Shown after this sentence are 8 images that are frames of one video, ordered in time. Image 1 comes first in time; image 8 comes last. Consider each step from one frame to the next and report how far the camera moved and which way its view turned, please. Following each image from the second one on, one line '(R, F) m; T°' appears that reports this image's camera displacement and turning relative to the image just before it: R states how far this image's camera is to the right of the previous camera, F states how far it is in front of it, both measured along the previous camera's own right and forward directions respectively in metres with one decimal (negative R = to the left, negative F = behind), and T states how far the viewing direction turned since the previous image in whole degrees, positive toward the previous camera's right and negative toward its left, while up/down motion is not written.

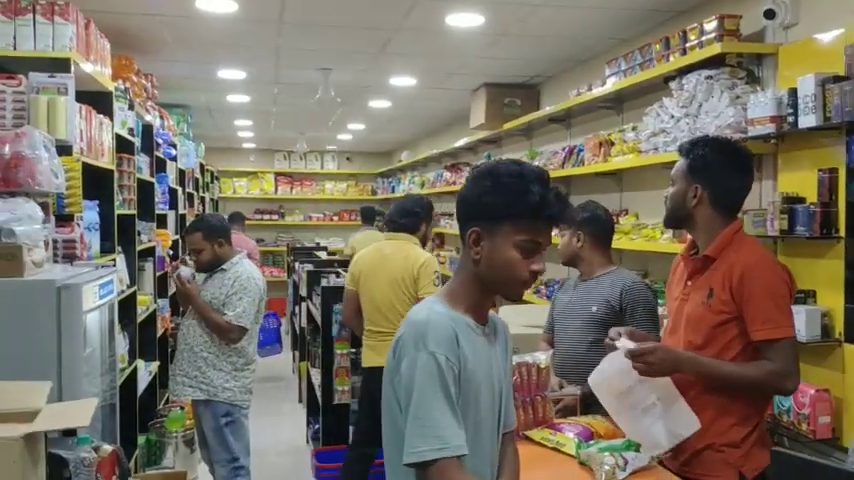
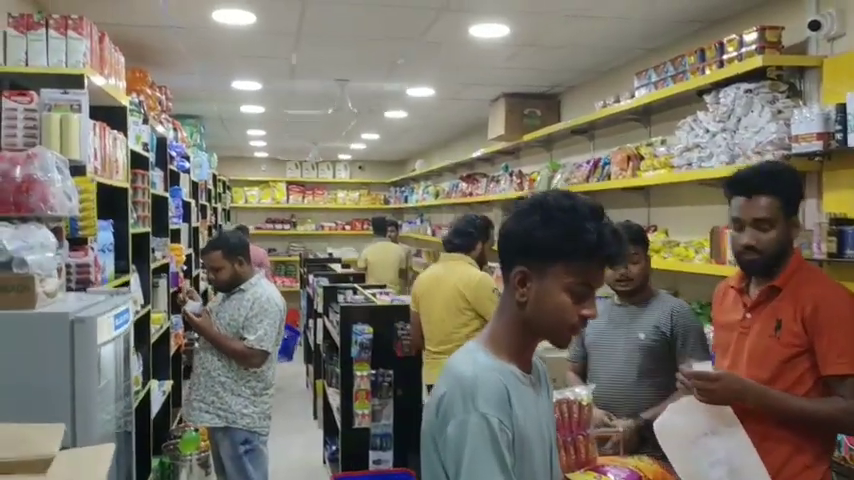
(-0.1, +0.1) m; -1°
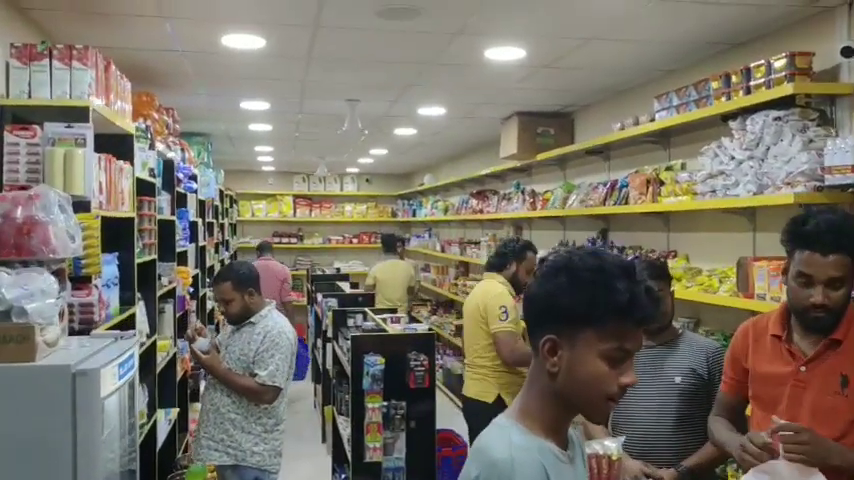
(0.0, +0.1) m; 0°
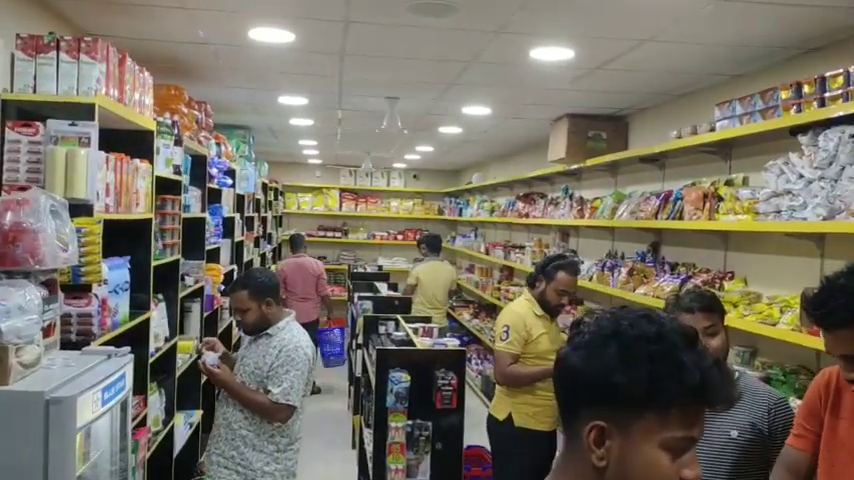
(+0.1, +0.2) m; -4°
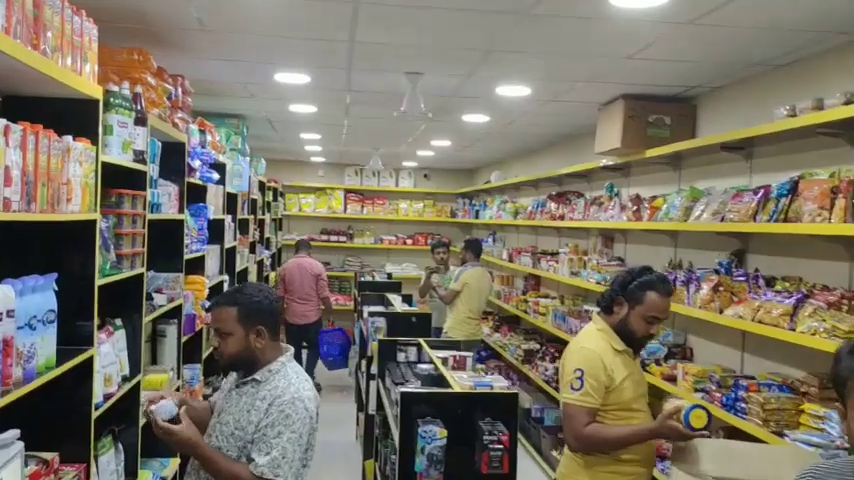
(-0.1, +0.9) m; 0°
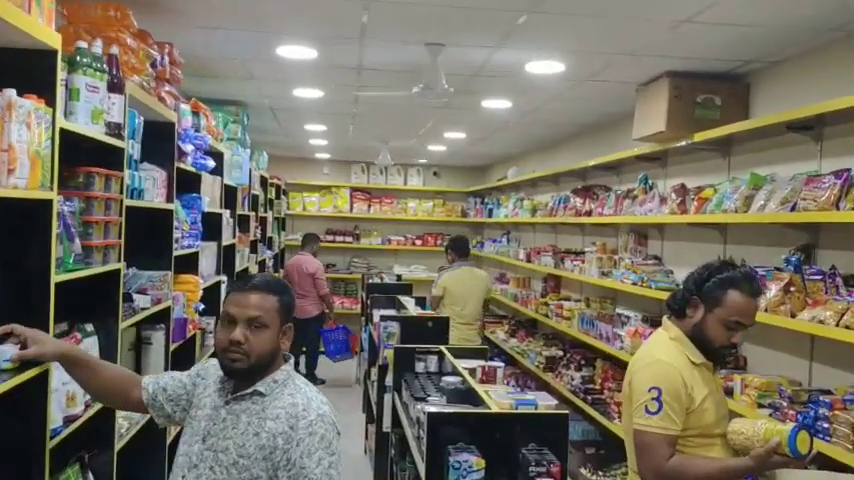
(-0.1, +0.5) m; 0°
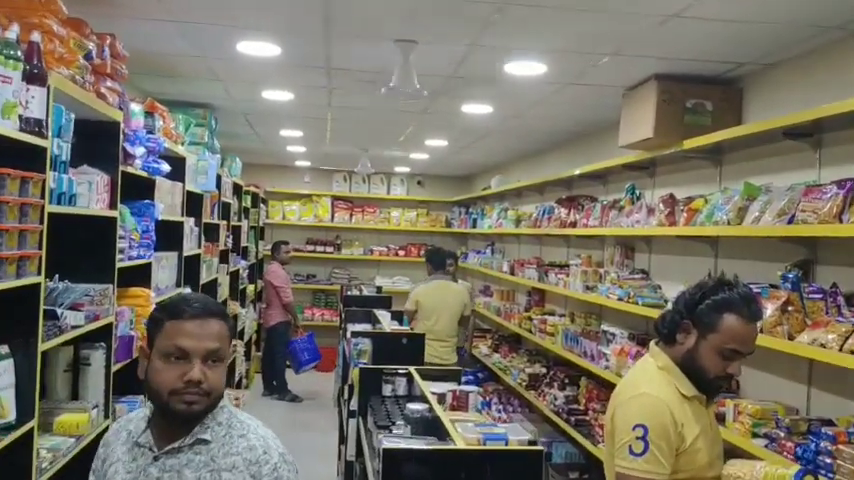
(+0.1, +0.3) m; +1°
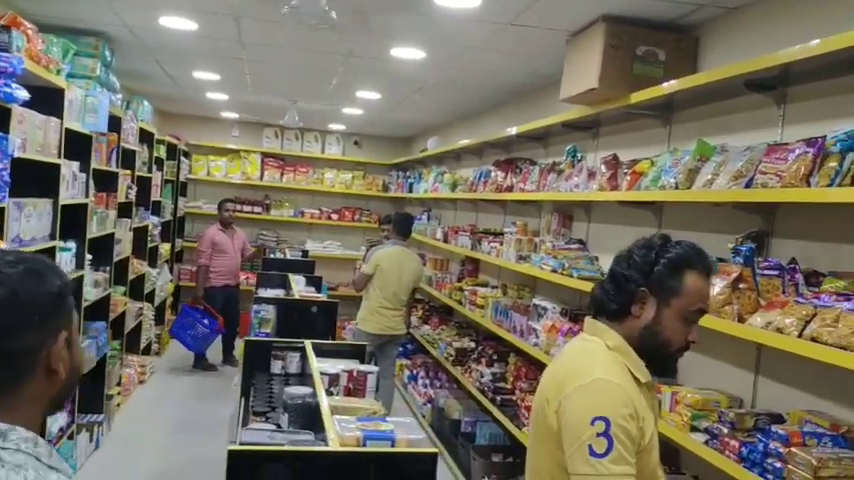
(+0.2, +0.4) m; +4°
